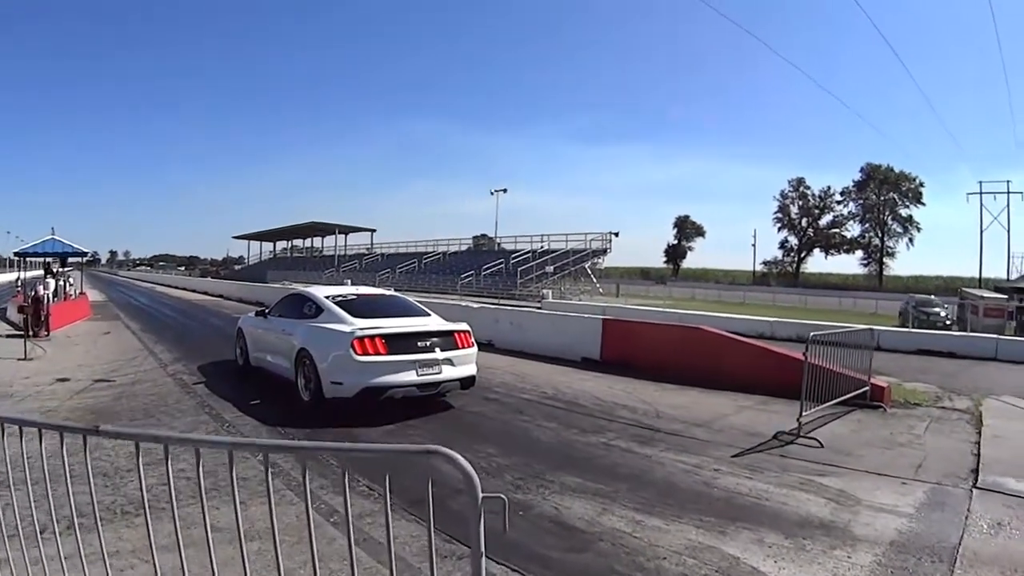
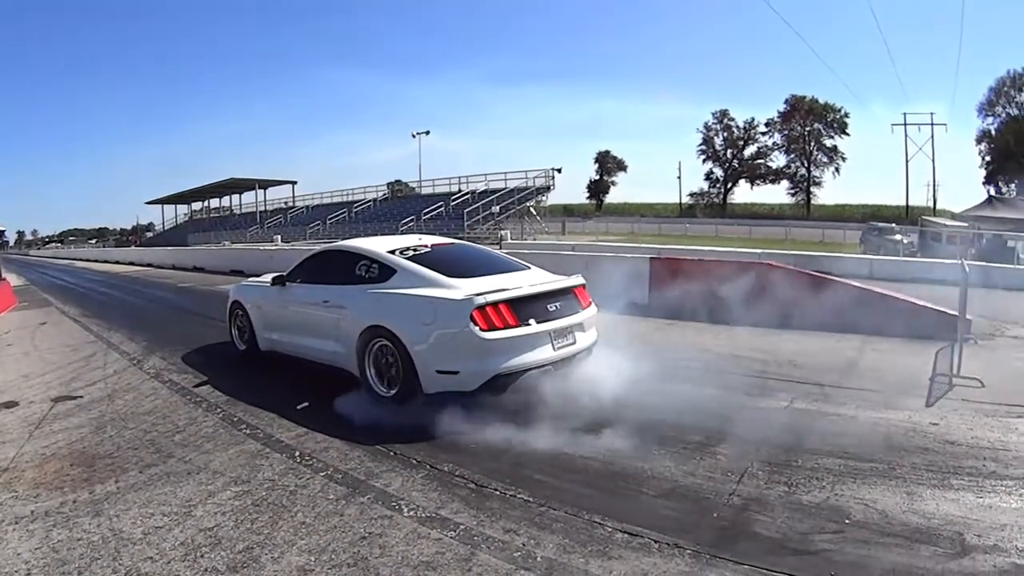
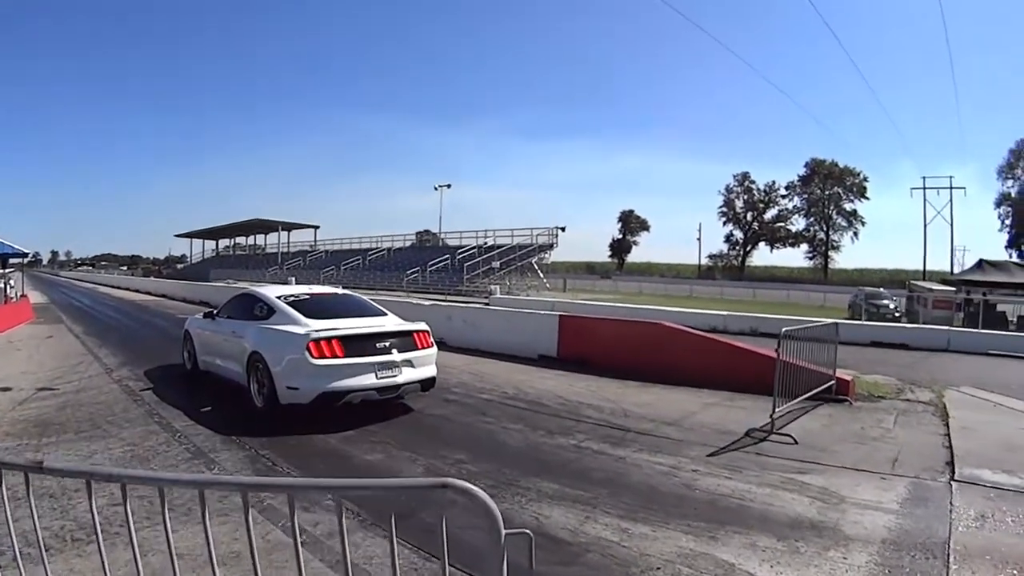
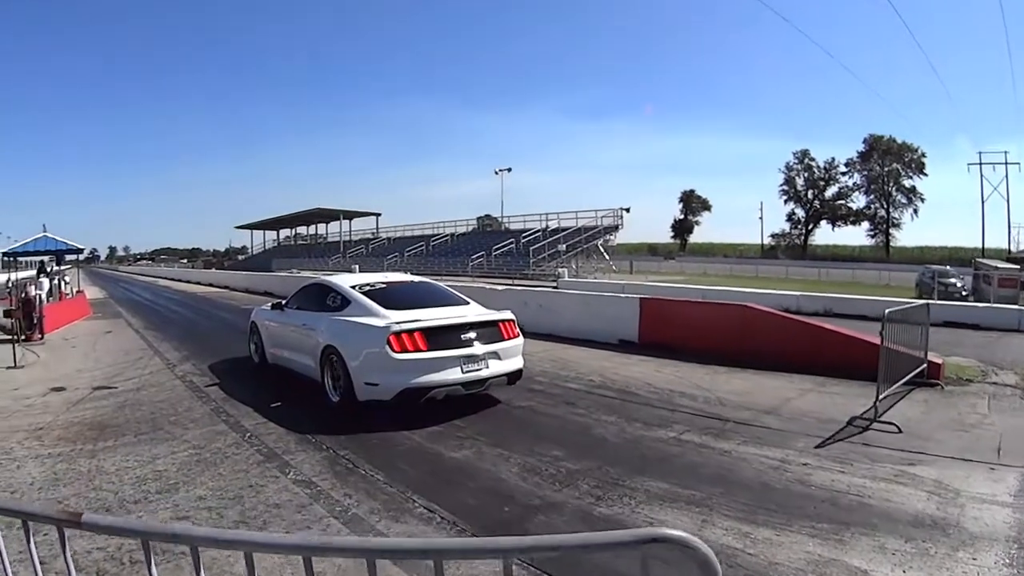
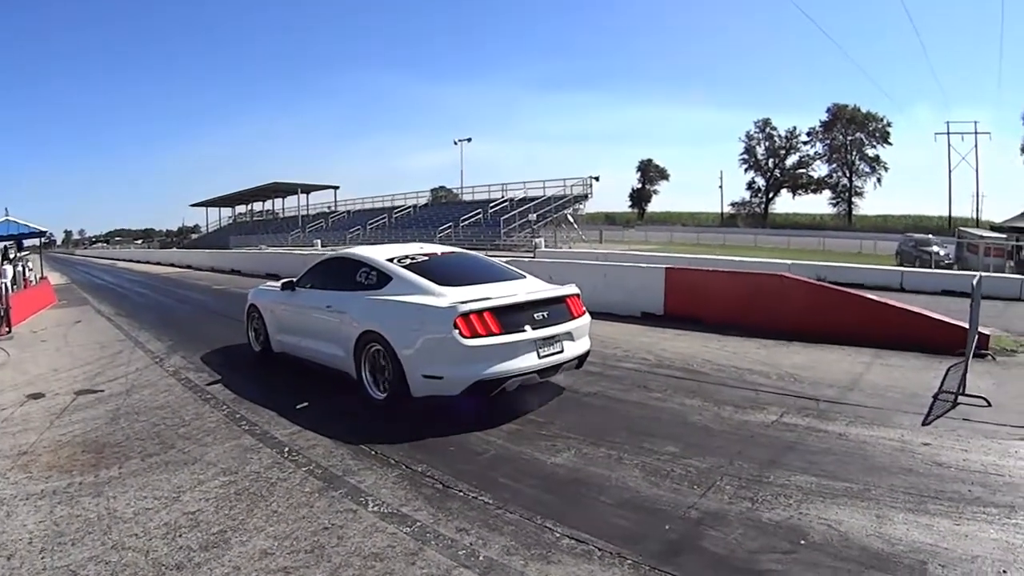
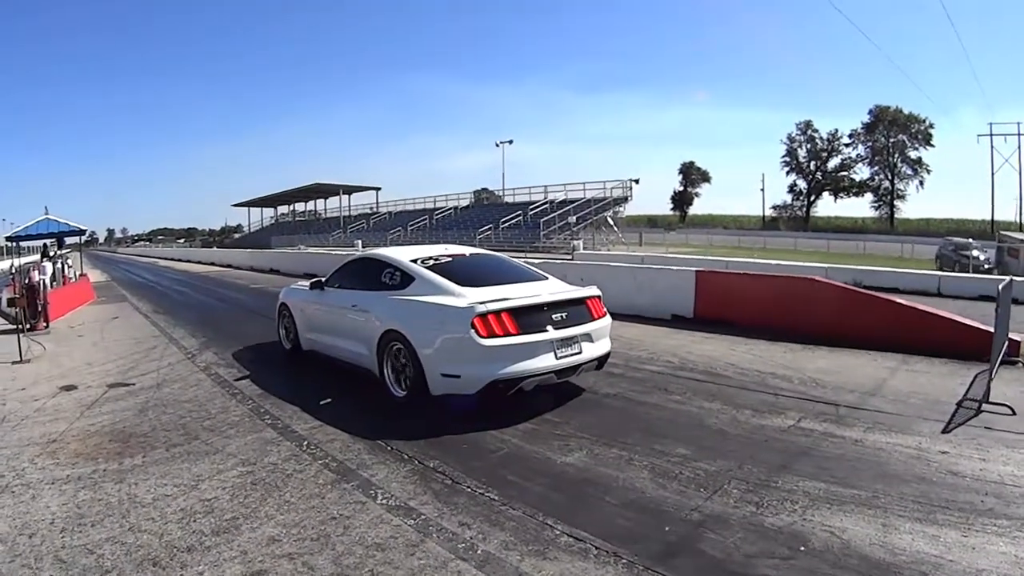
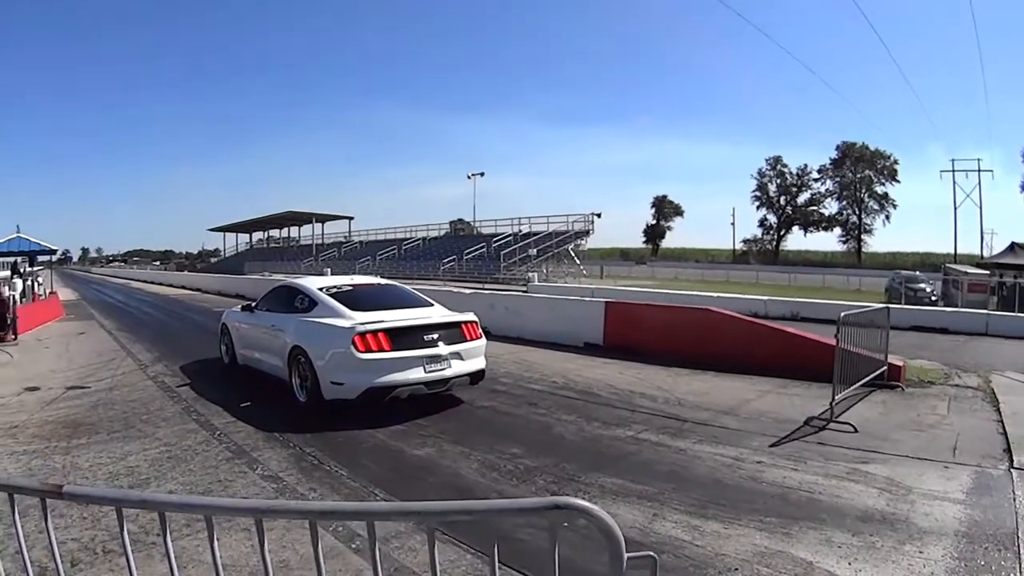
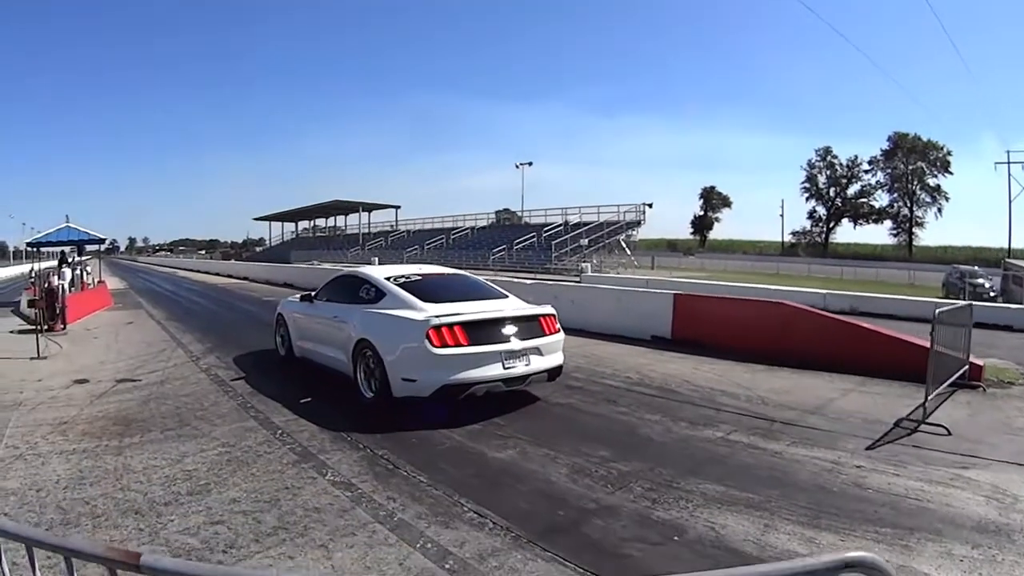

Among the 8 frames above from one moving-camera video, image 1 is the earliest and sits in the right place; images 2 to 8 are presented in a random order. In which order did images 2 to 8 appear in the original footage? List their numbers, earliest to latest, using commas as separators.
3, 7, 4, 8, 6, 5, 2
